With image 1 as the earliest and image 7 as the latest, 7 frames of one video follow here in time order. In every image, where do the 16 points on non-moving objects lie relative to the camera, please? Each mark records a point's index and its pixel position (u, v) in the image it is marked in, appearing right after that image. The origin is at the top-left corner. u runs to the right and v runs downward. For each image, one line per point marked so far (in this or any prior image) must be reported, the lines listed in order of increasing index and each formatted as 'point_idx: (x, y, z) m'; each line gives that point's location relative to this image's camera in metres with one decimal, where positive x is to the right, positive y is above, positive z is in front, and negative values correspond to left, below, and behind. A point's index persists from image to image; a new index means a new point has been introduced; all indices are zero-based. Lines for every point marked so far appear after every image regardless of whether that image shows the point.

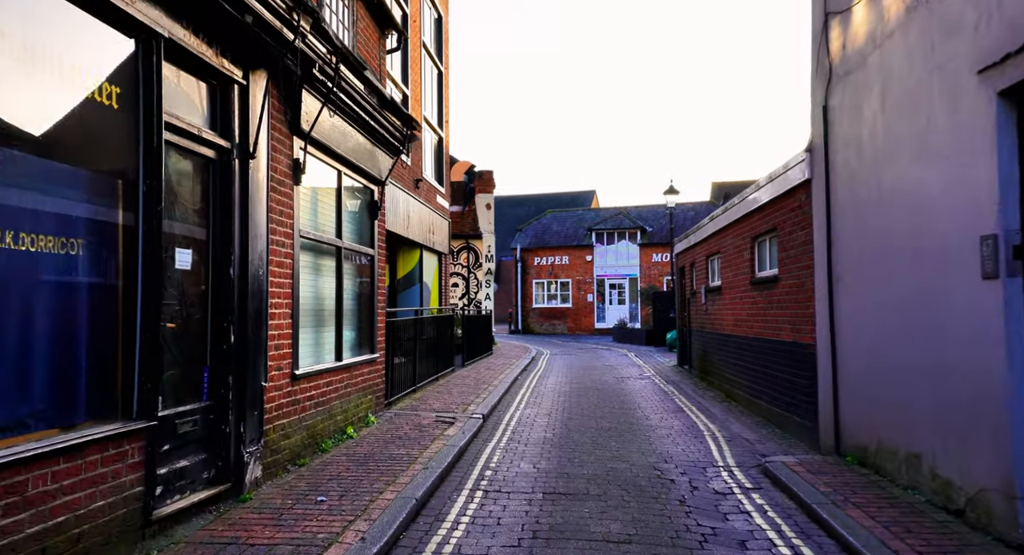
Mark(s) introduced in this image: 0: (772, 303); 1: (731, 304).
0: (+3.5, -0.3, +7.8) m
1: (+3.7, -0.4, +9.8) m
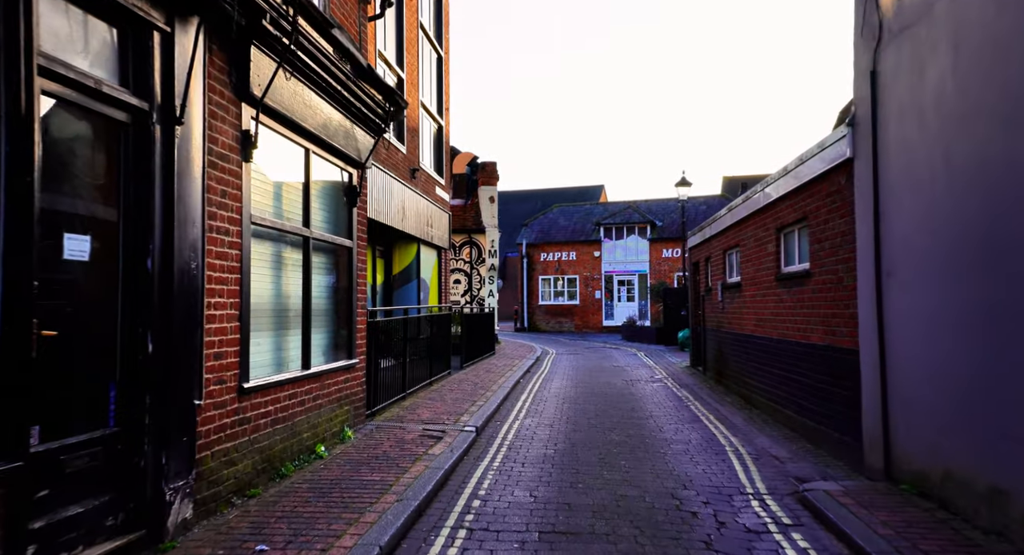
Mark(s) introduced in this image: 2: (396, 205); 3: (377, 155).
0: (+3.4, -0.3, +6.9) m
1: (+3.7, -0.4, +9.0) m
2: (-2.5, +1.6, +12.7) m
3: (-2.6, +2.4, +11.6) m
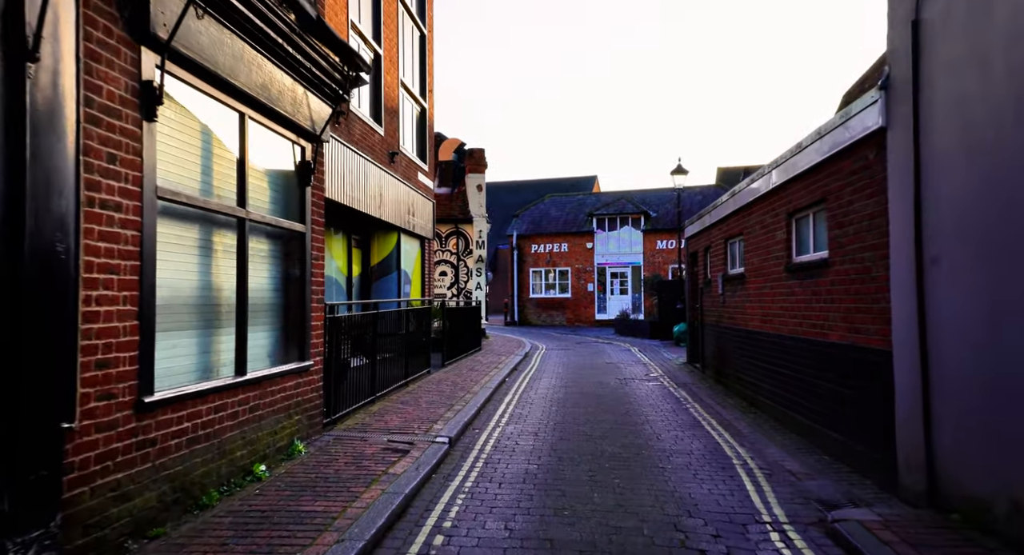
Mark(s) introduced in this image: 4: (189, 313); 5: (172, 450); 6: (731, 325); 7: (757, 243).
0: (+3.2, -0.2, +6.2) m
1: (+3.5, -0.2, +8.2) m
2: (-2.8, +1.7, +11.8) m
3: (-2.9, +2.6, +10.7) m
4: (-2.3, -0.3, +4.2) m
5: (-2.1, -1.1, +3.7) m
6: (+3.7, -0.8, +9.7) m
7: (+3.5, +0.5, +8.2) m
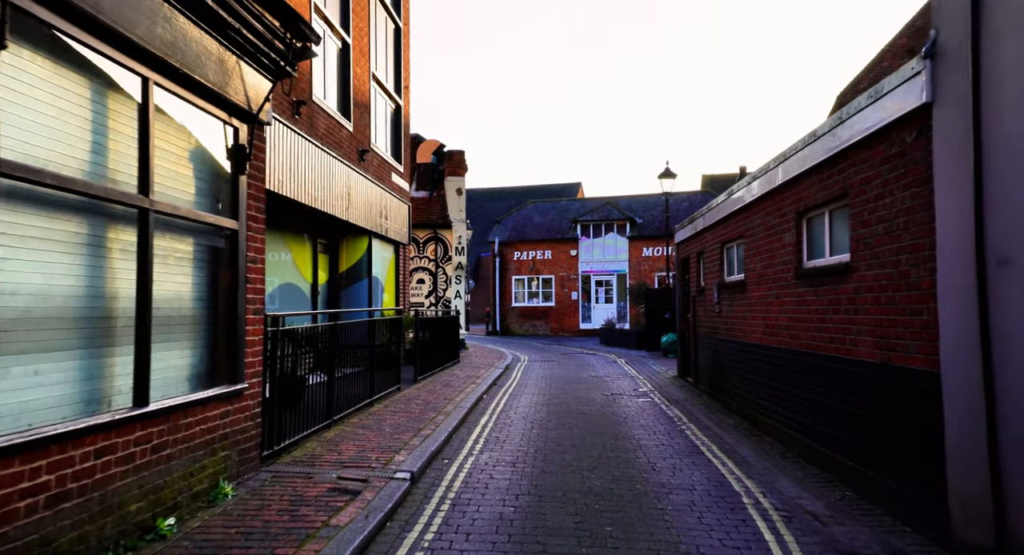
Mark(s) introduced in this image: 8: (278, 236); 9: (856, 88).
0: (+3.0, -0.2, +5.4) m
1: (+3.2, -0.3, +7.4) m
2: (-3.2, +1.6, +10.9) m
3: (-3.3, +2.4, +9.8) m
4: (-2.5, -0.3, +3.2) m
5: (-2.3, -1.1, +2.7) m
6: (+3.3, -0.9, +9.0) m
7: (+3.2, +0.4, +7.5) m
8: (-4.0, +0.7, +10.1) m
9: (+9.1, +5.0, +15.5) m
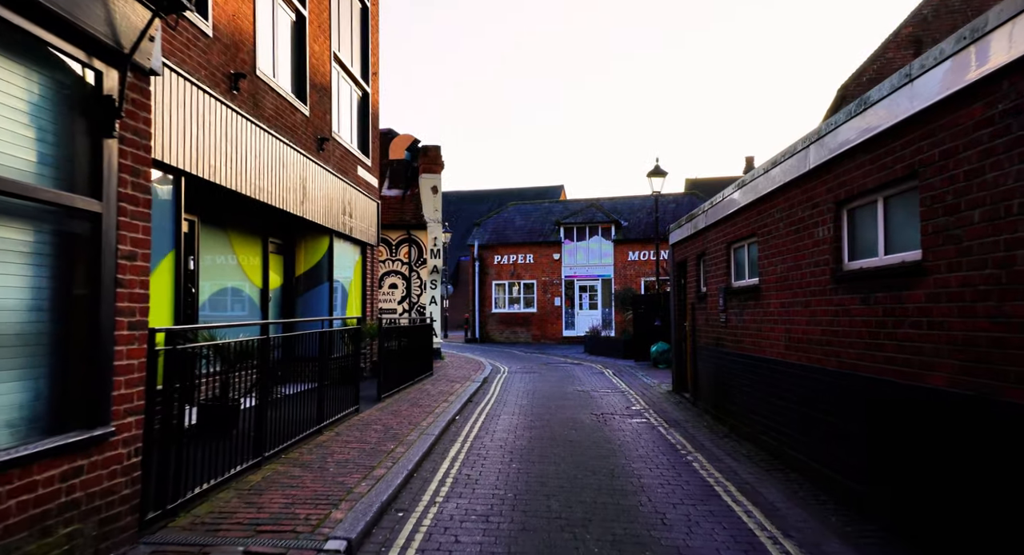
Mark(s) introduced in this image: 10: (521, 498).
0: (+2.8, -0.3, +4.2) m
1: (+2.9, -0.4, +6.2) m
2: (-3.5, +1.6, +9.5) m
3: (-3.6, +2.4, +8.4) m
4: (-2.6, -0.3, +1.9) m
5: (-2.4, -1.1, +1.4) m
6: (+3.0, -1.0, +7.8) m
7: (+2.9, +0.4, +6.3) m
8: (-4.4, +0.6, +8.7) m
9: (+8.6, +4.9, +14.5) m
10: (+0.1, -2.0, +5.3) m
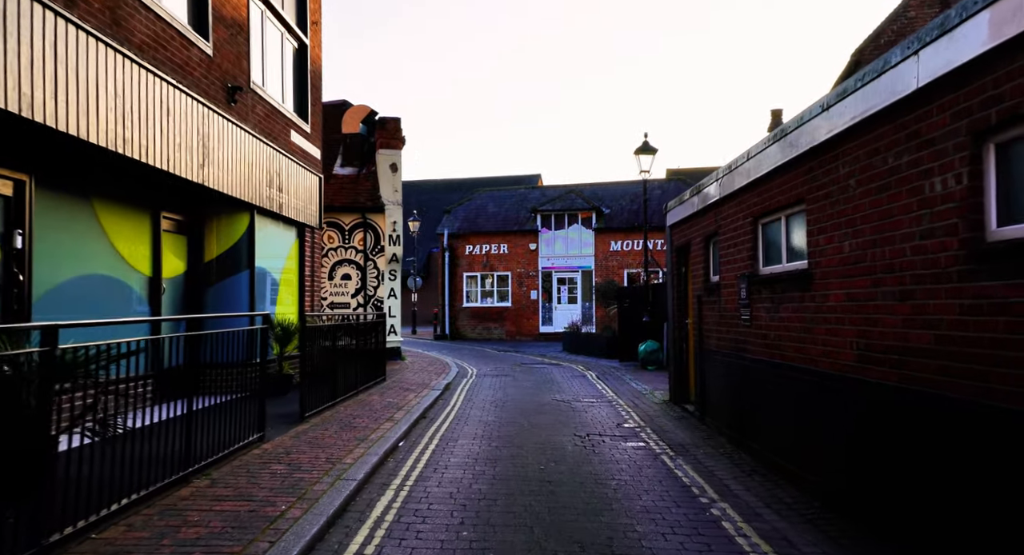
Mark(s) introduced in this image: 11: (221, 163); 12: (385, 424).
0: (+2.5, -0.1, +2.3) m
1: (+2.5, -0.2, +4.3) m
2: (-4.0, +1.7, +7.3) m
3: (-4.1, +2.6, +6.2) m
4: (-2.8, -0.2, -0.3) m
5: (-2.6, -1.0, -0.7) m
6: (+2.6, -0.8, +5.9) m
7: (+2.5, +0.5, +4.4) m
8: (-4.8, +0.8, +6.5) m
9: (+7.9, +5.1, +12.8) m
10: (-0.2, -1.8, +3.2) m
11: (-4.0, +1.6, +8.0) m
12: (-1.7, -1.9, +7.5) m
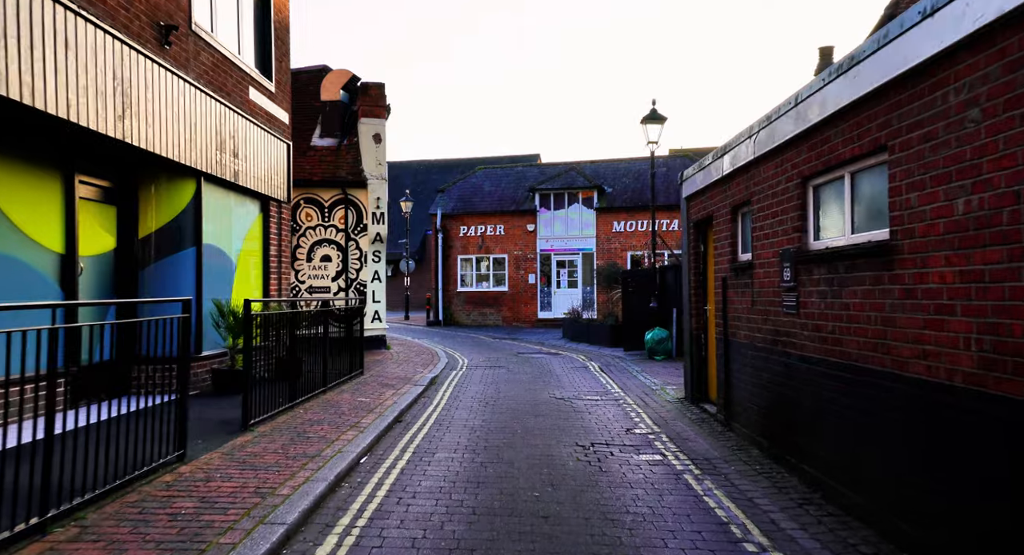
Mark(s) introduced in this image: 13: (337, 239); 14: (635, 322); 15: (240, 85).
0: (+2.4, 0.0, +0.9) m
1: (+2.4, -0.1, +2.9) m
2: (-4.1, +2.0, +5.9) m
3: (-4.2, +2.8, +4.8) m
4: (-2.9, -0.1, -1.6) m
5: (-2.7, -1.0, -2.1) m
6: (+2.5, -0.6, +4.5) m
7: (+2.4, +0.7, +3.0) m
8: (-4.9, +1.0, +5.1) m
9: (+7.8, +5.5, +11.3) m
10: (-0.3, -1.7, +1.9) m
11: (-4.1, +1.8, +6.6) m
12: (-1.8, -1.6, +6.2) m
13: (-4.2, +0.9, +14.2) m
14: (+3.1, -1.1, +14.8) m
15: (-4.1, +2.9, +8.9) m
